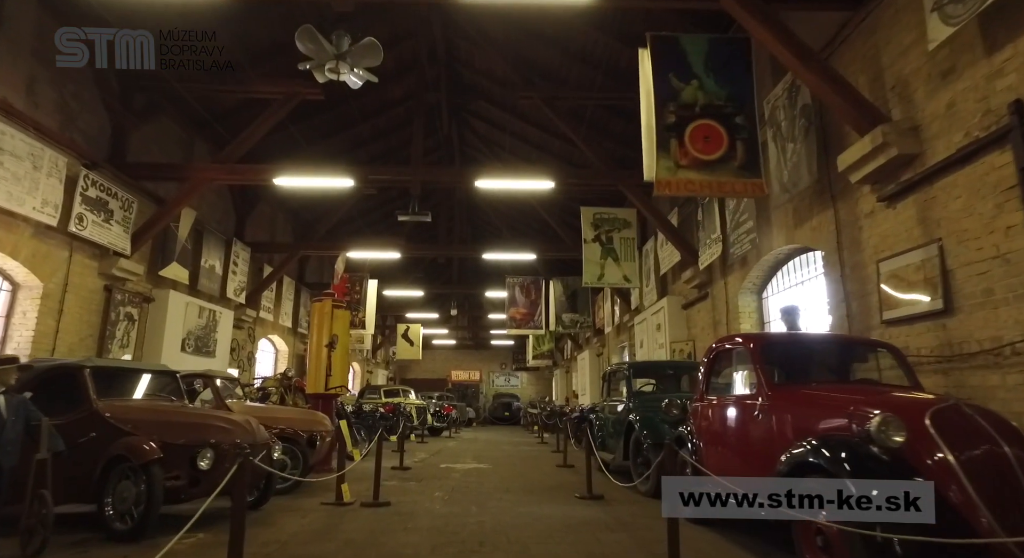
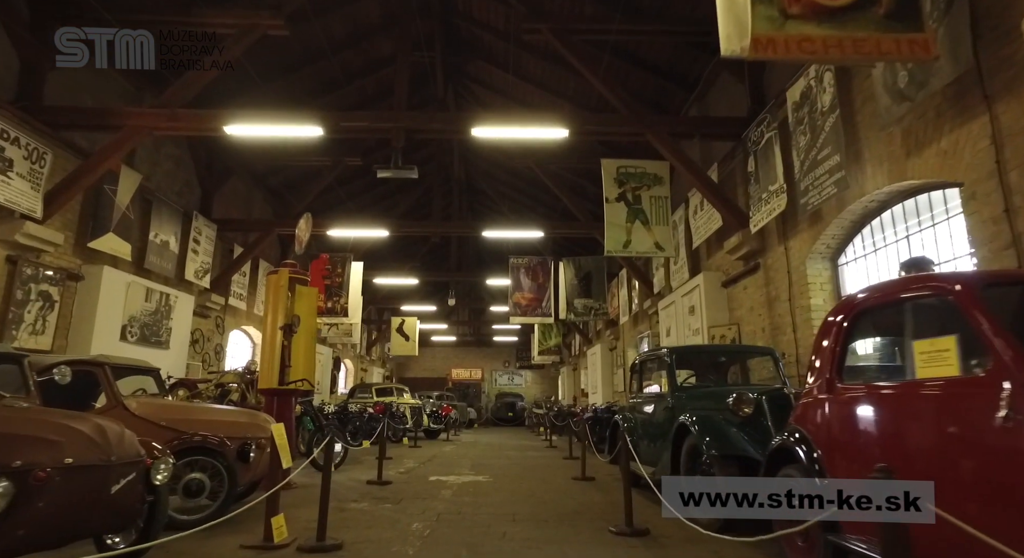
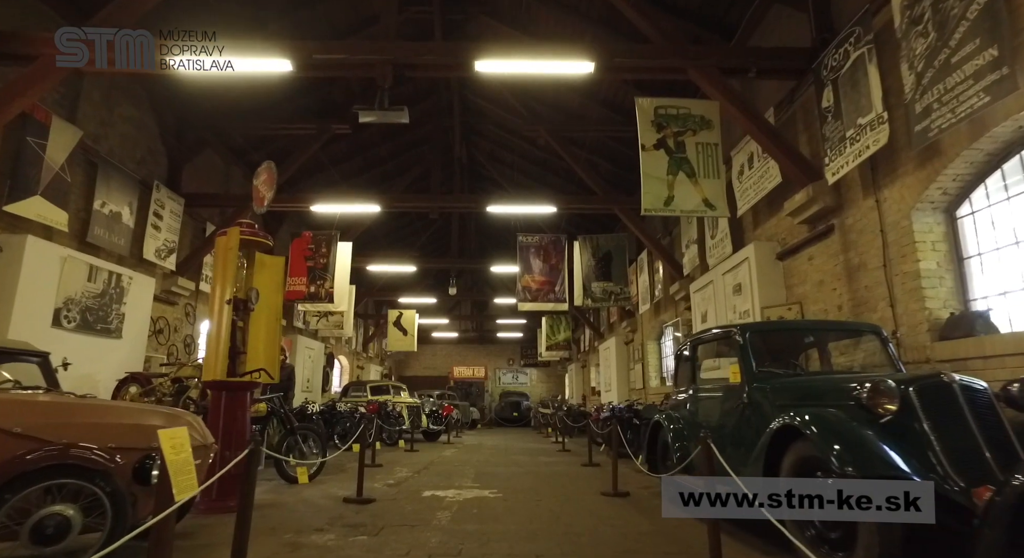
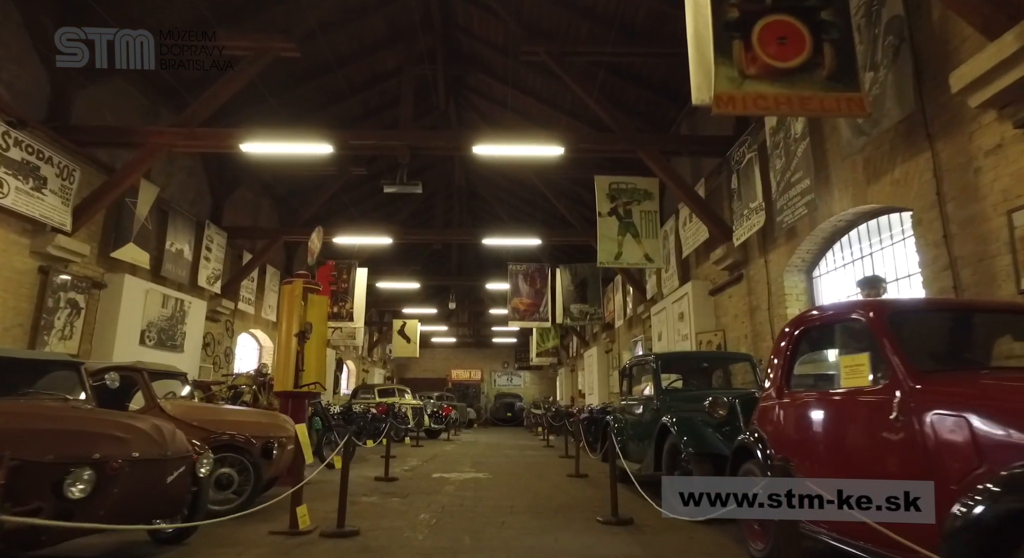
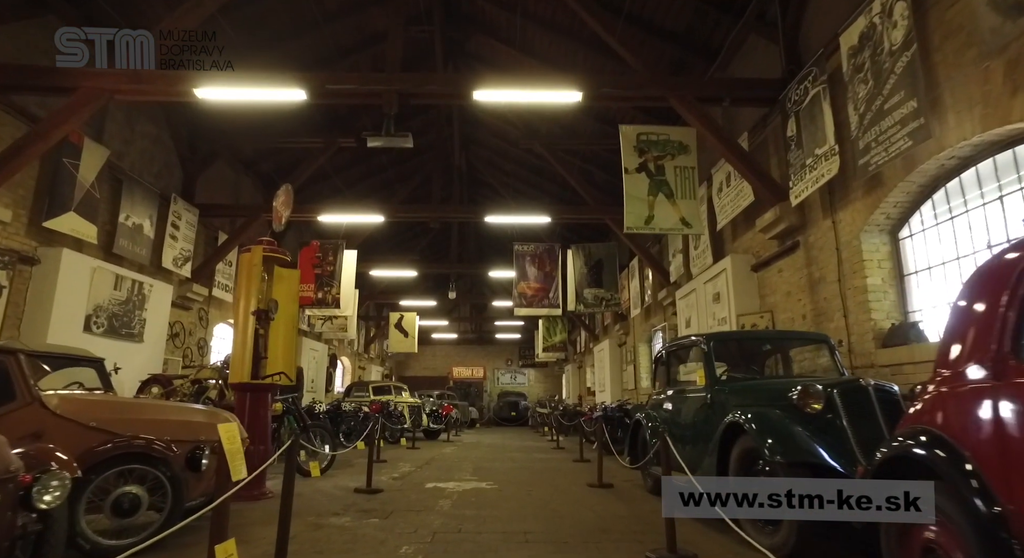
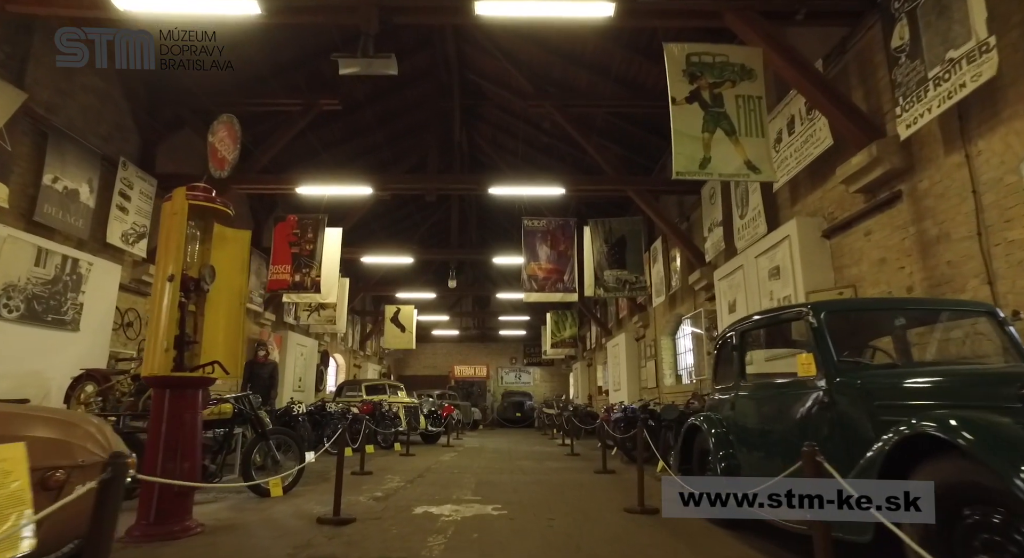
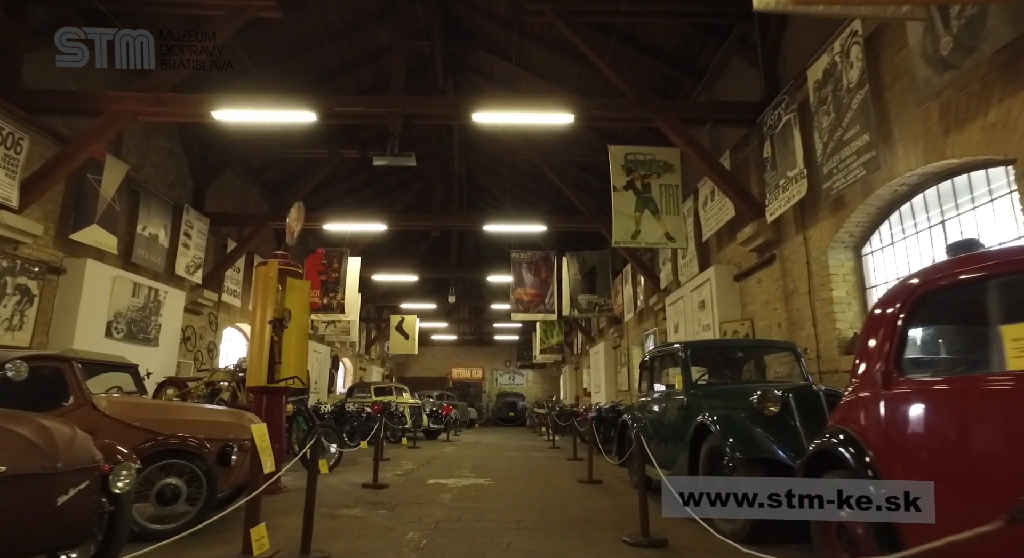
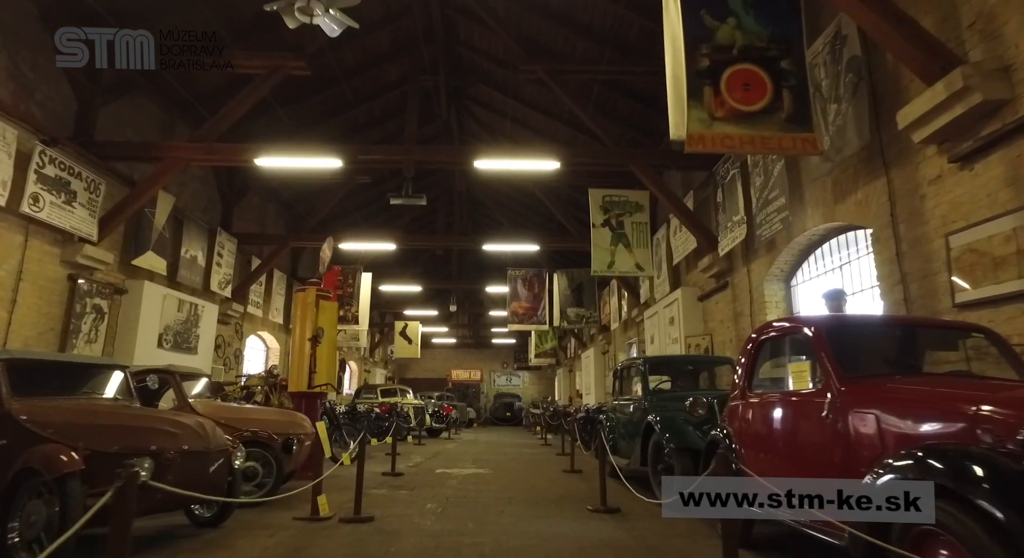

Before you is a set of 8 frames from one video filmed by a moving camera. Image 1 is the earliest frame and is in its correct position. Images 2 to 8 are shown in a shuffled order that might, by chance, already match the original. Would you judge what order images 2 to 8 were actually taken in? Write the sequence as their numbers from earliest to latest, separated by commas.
8, 4, 2, 7, 5, 3, 6
